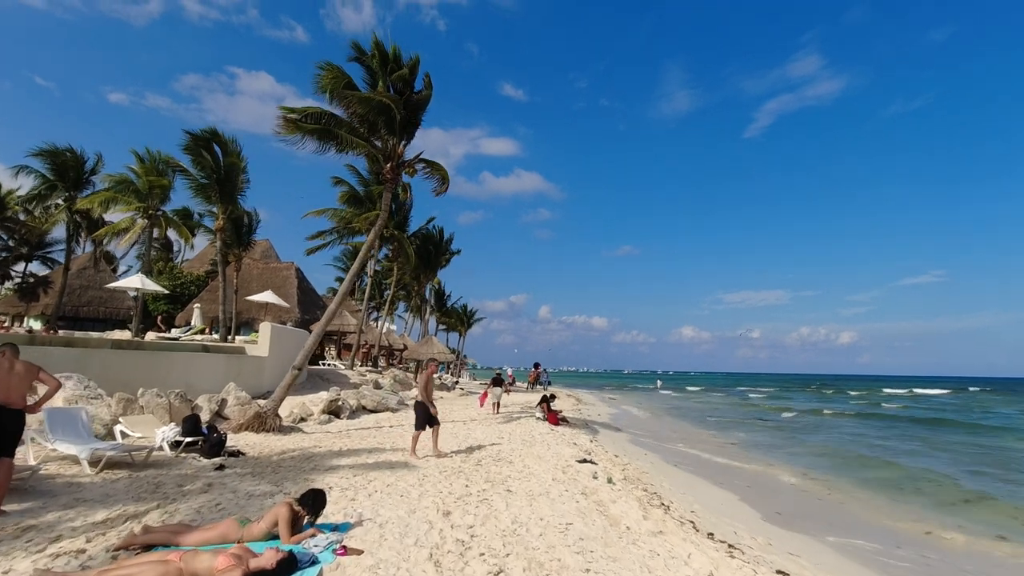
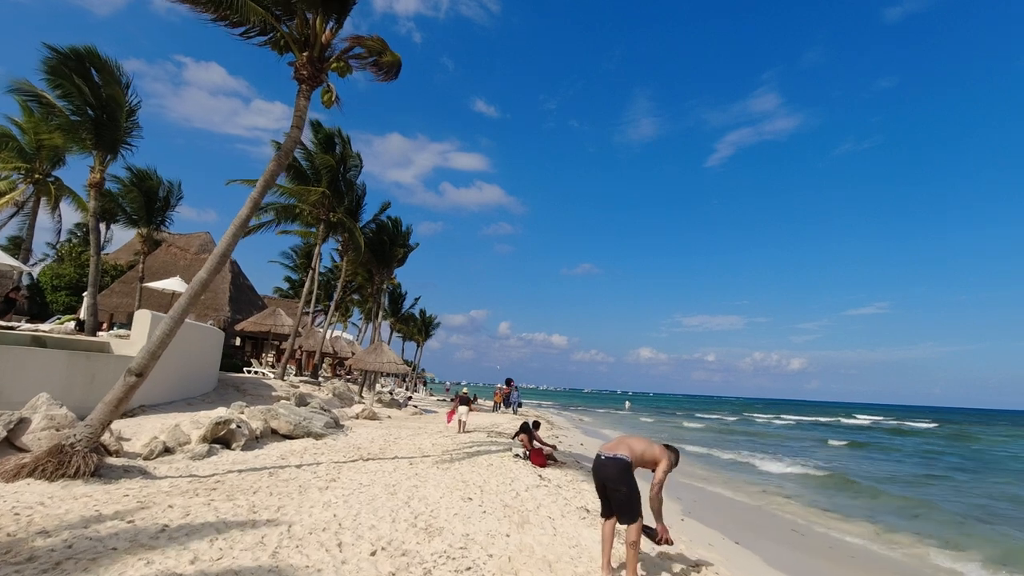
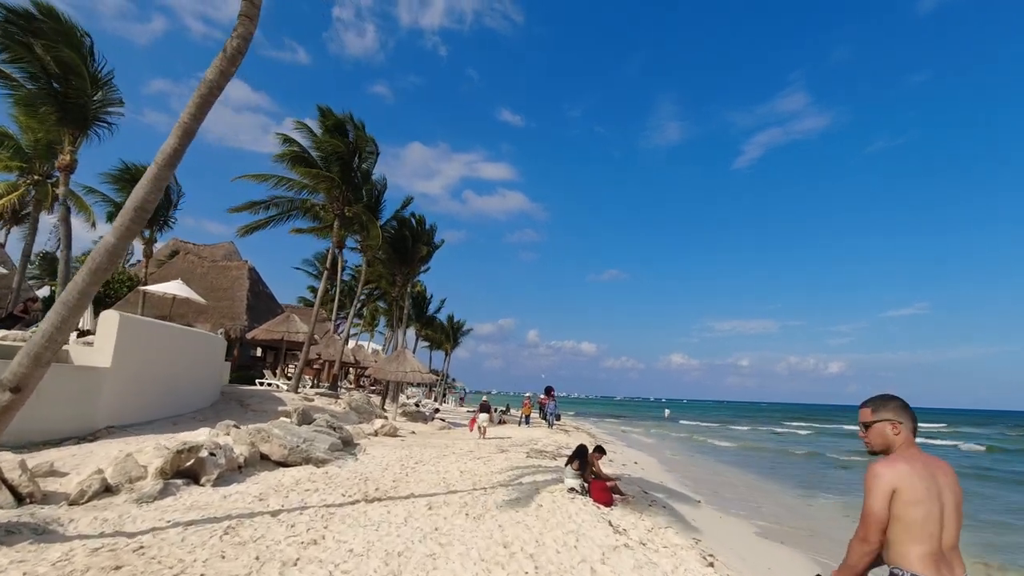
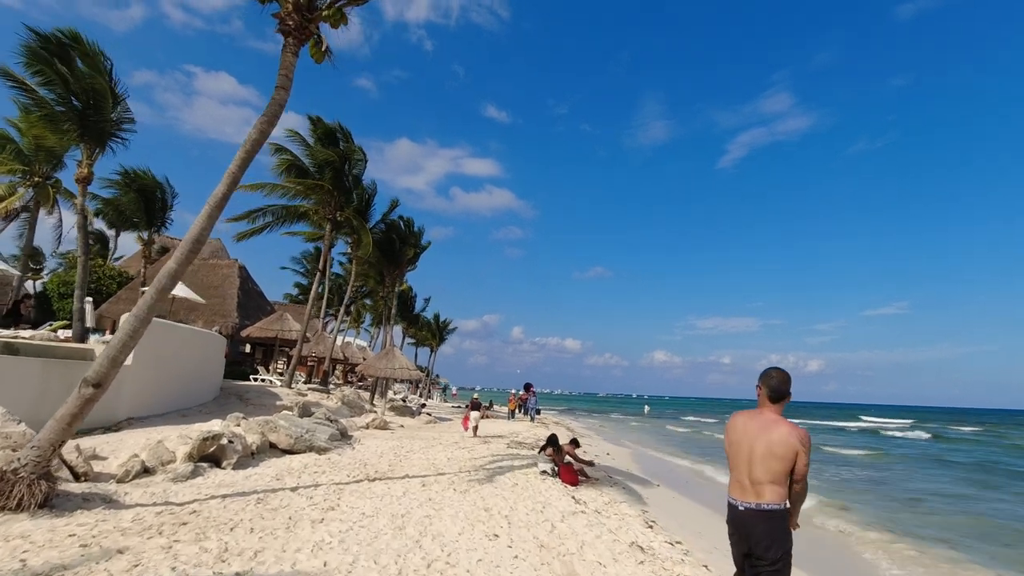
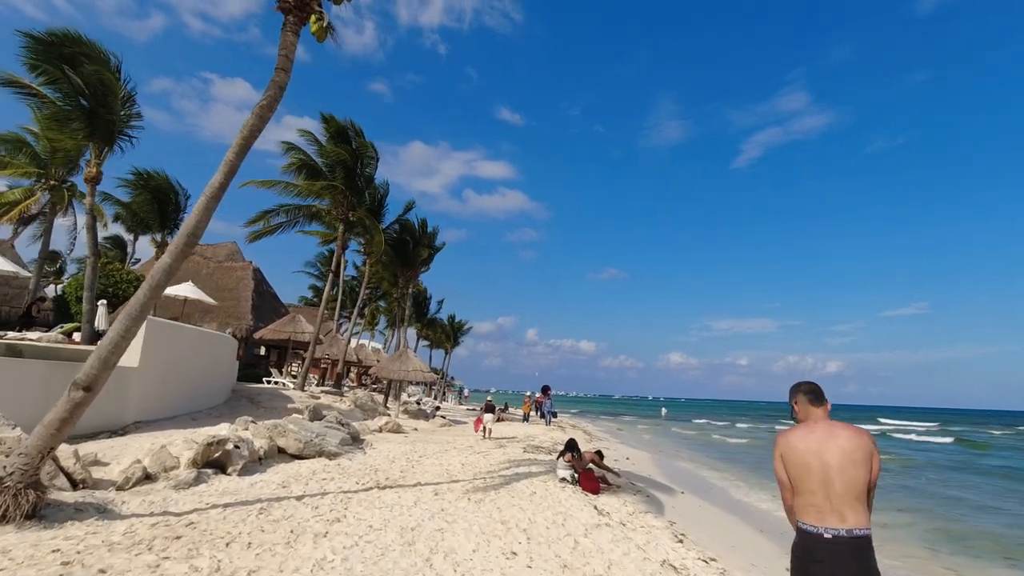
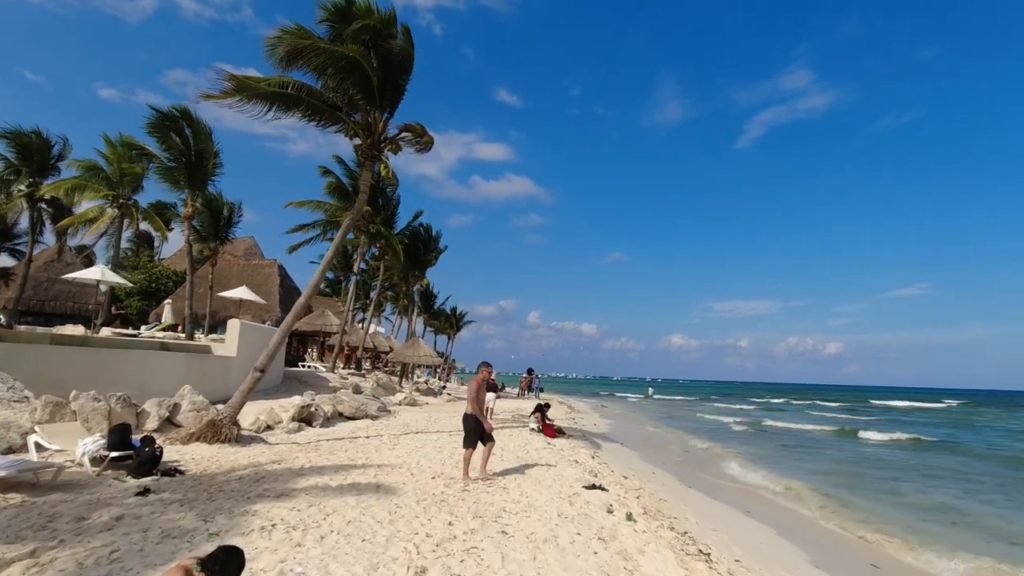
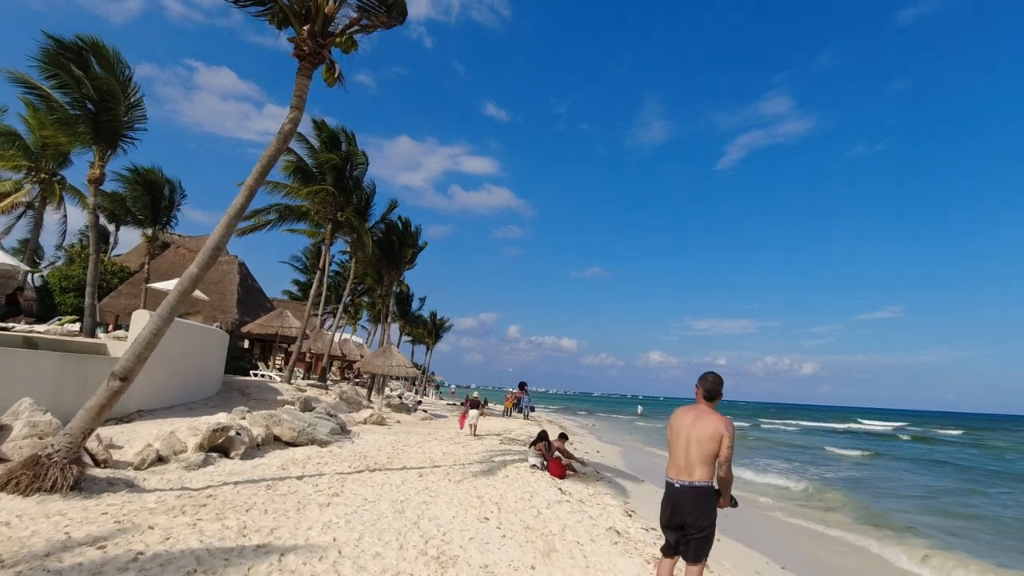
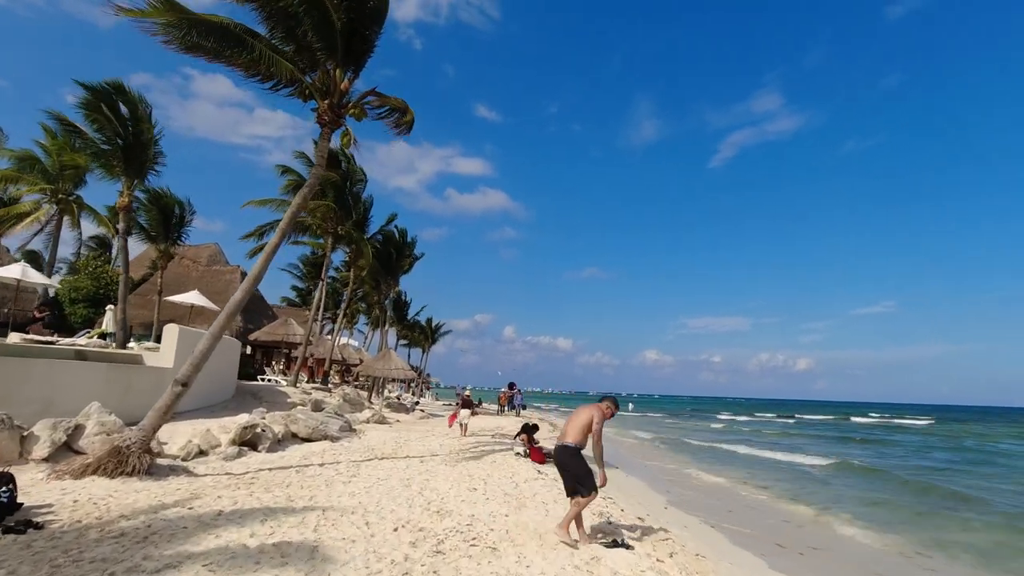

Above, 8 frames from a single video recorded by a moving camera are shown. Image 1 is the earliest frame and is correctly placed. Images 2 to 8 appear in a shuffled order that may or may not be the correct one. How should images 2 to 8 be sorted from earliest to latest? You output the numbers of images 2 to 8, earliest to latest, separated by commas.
6, 8, 2, 7, 4, 5, 3
